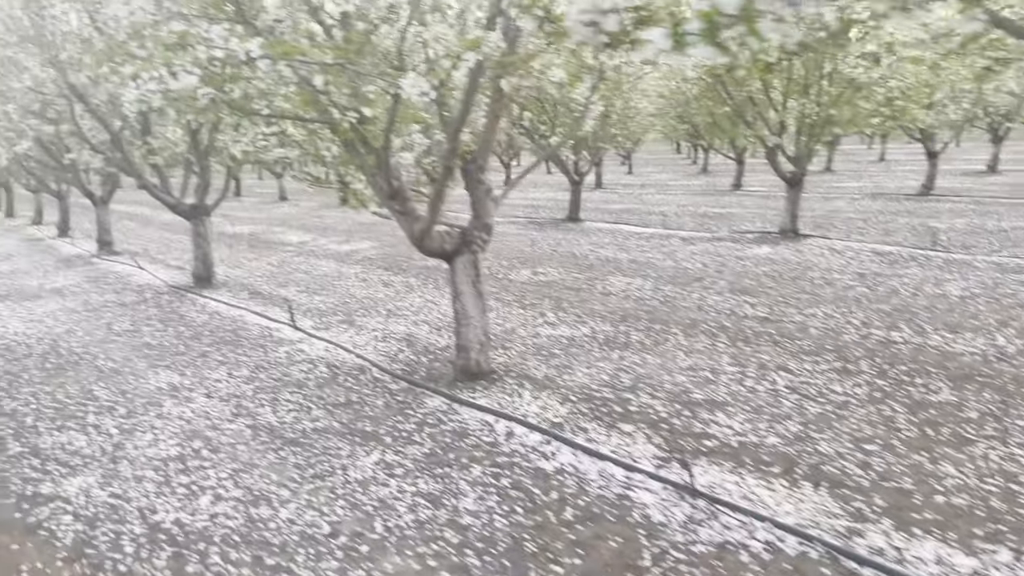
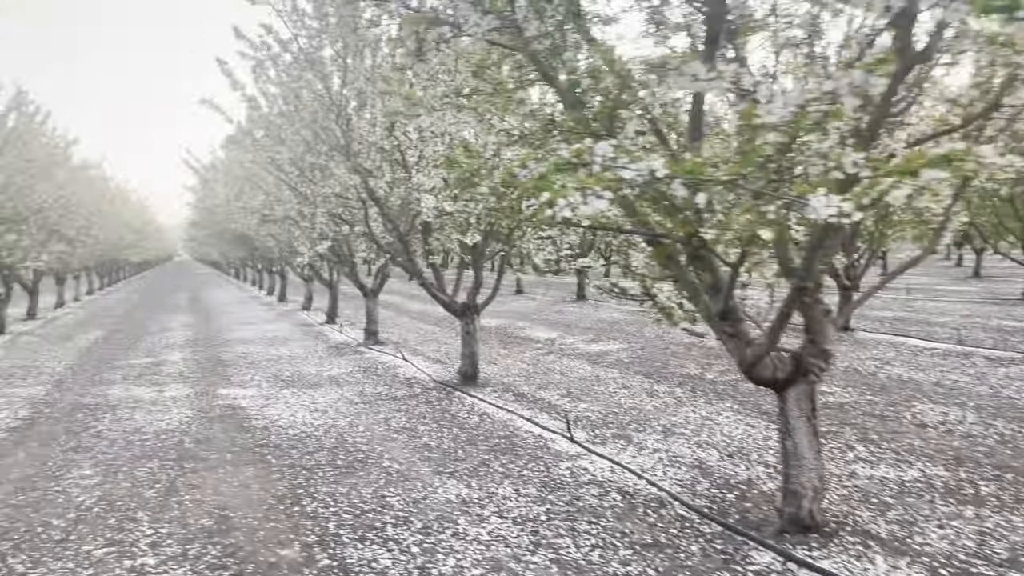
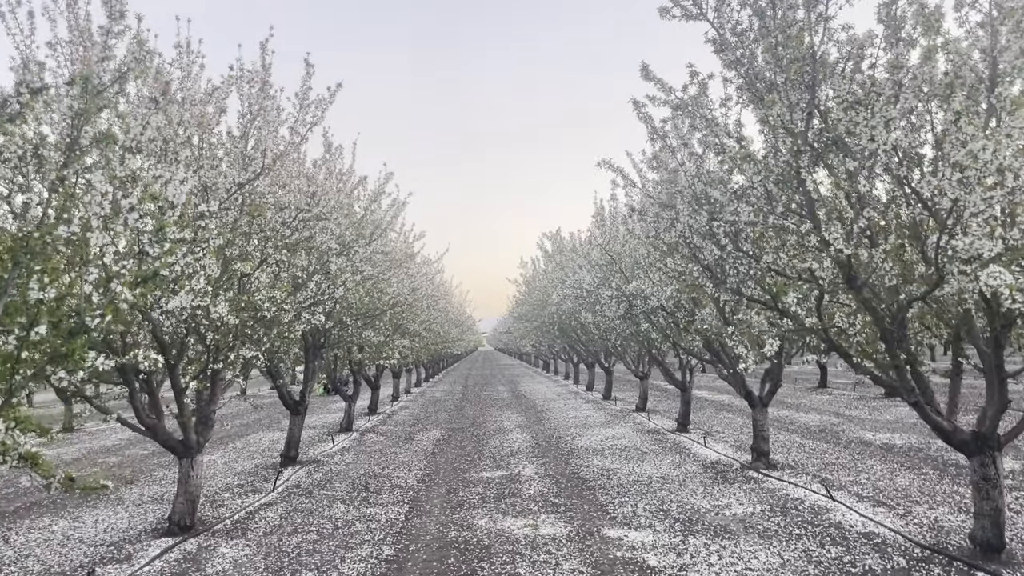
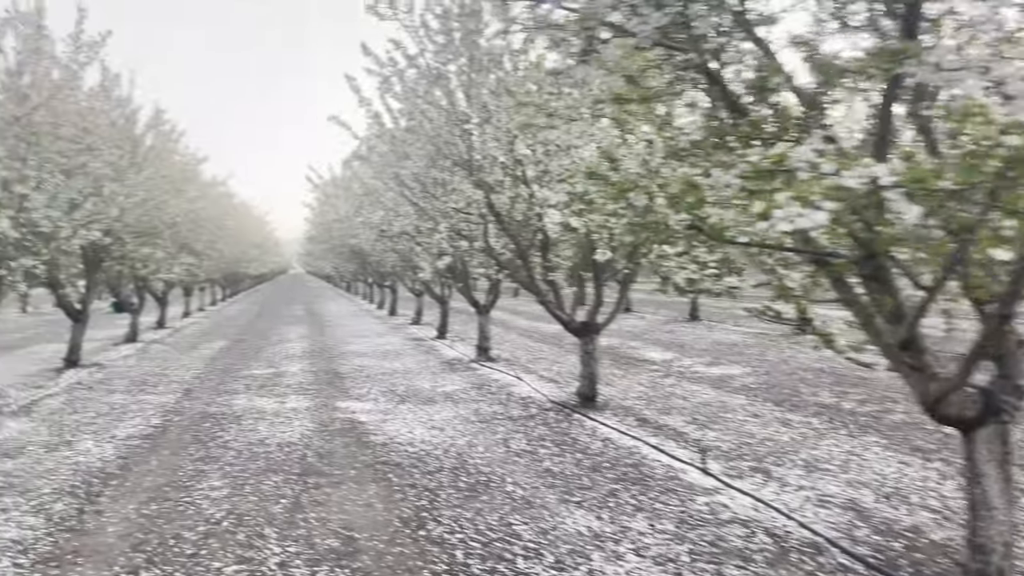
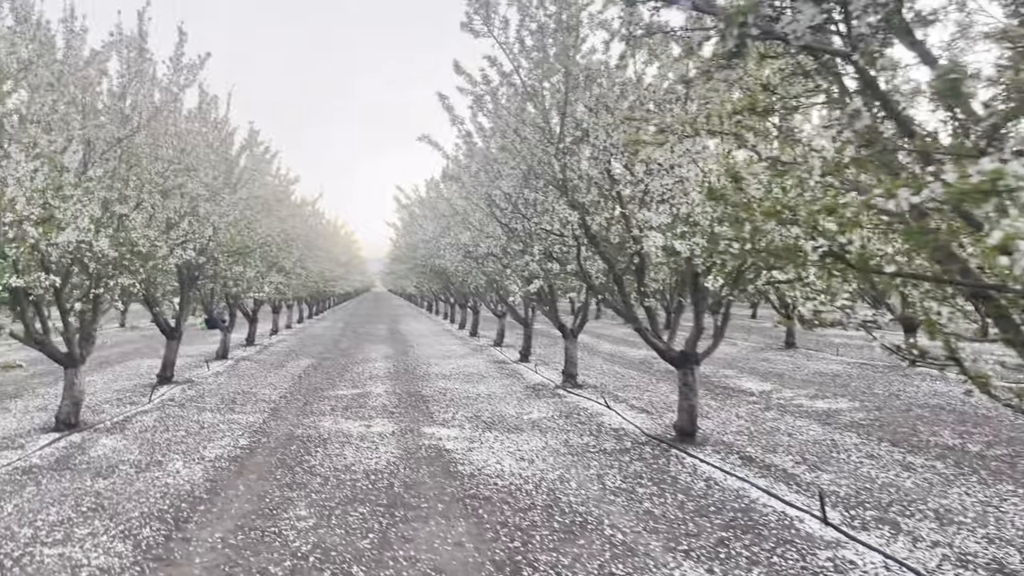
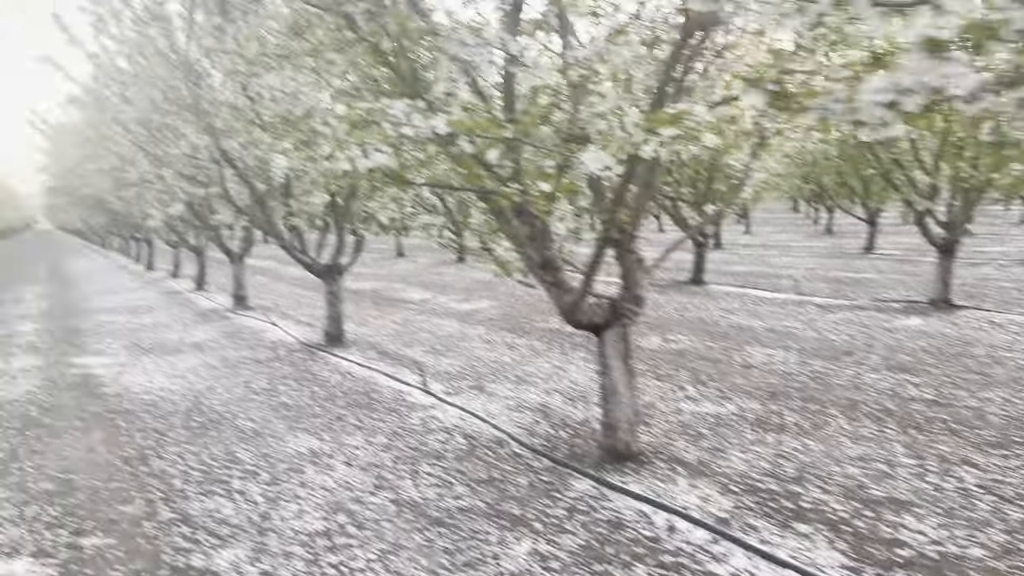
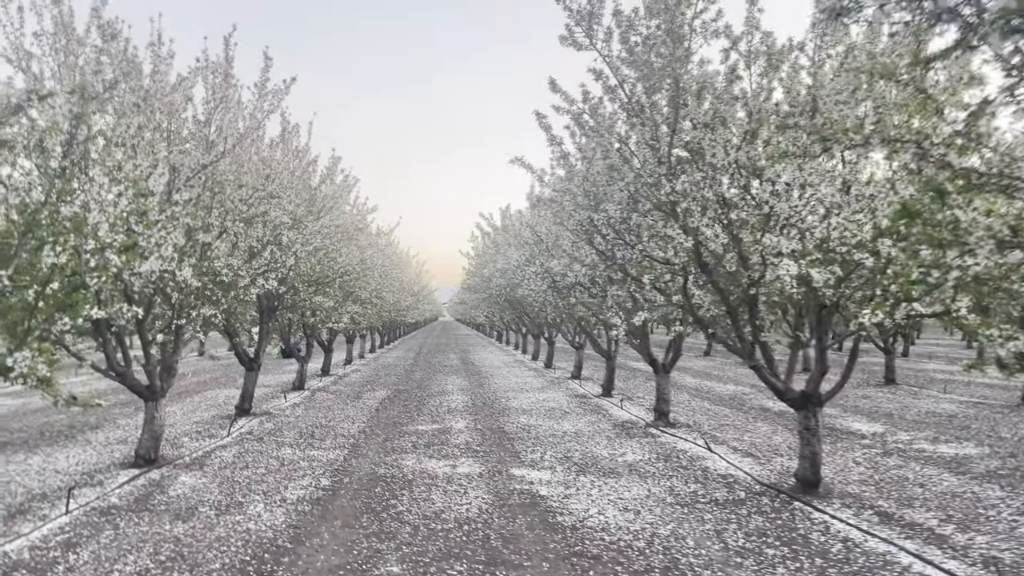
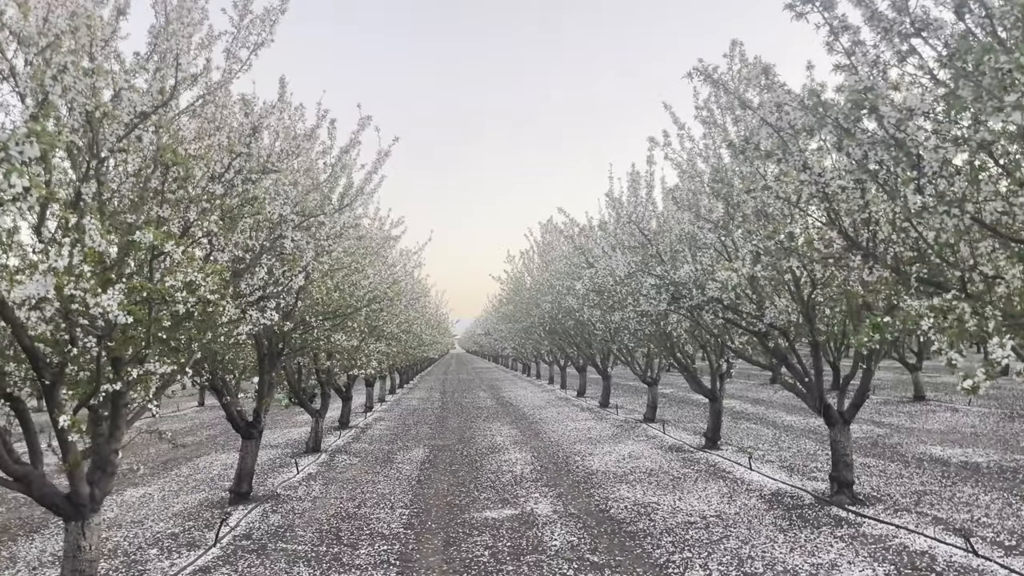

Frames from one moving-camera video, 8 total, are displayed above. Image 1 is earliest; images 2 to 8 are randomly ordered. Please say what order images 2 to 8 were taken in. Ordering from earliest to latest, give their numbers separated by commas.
6, 2, 4, 5, 7, 3, 8
